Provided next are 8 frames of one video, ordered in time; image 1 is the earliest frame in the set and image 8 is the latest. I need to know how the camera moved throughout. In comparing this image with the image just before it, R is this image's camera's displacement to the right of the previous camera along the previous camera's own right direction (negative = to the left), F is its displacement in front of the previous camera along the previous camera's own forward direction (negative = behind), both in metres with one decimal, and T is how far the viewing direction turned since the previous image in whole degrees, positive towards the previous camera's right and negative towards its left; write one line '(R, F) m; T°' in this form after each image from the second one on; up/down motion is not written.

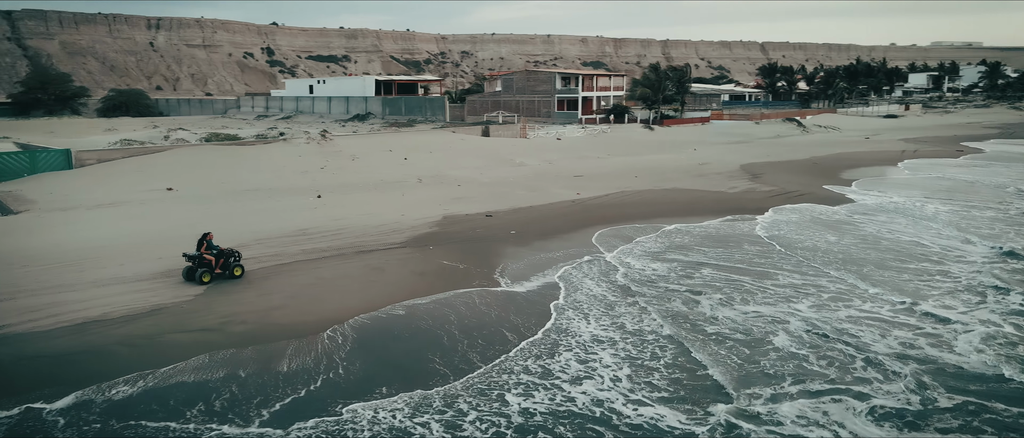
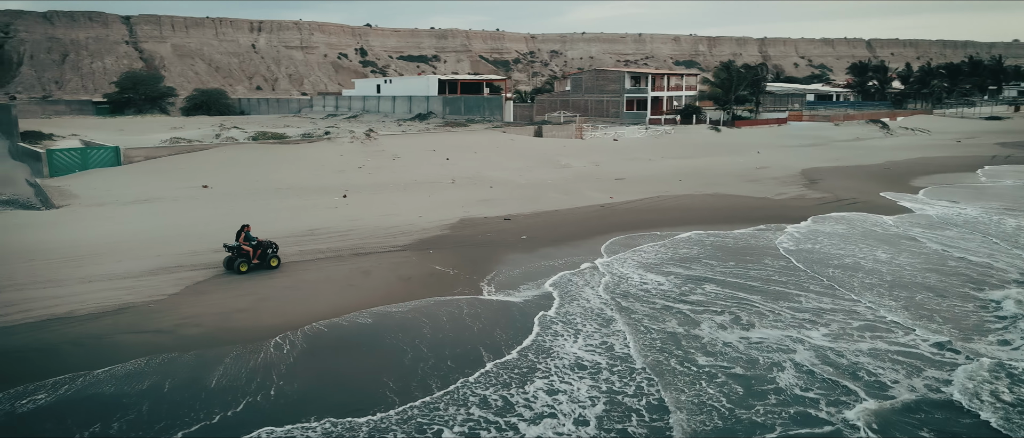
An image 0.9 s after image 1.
(+1.5, +0.6) m; -7°
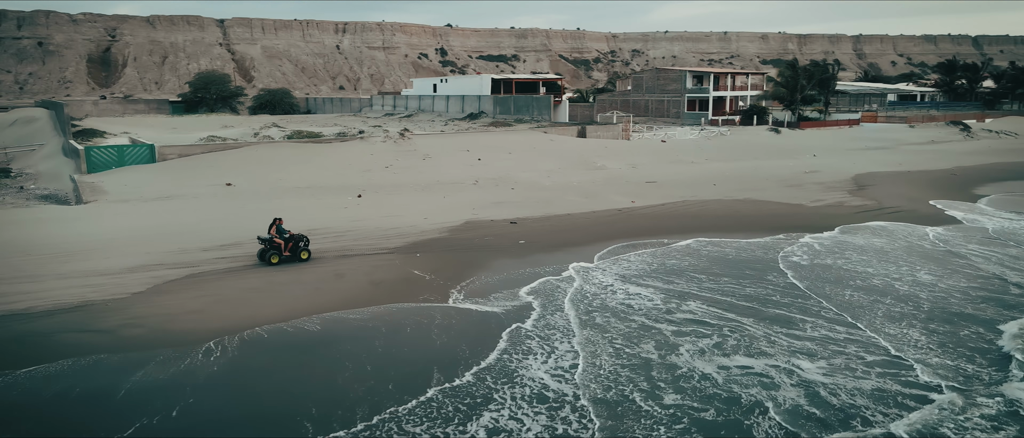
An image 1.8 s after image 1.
(+1.6, +0.6) m; -6°
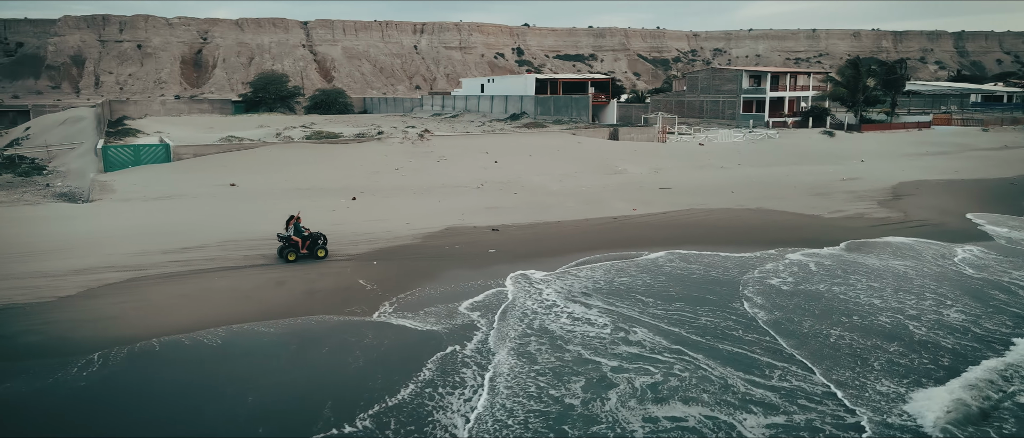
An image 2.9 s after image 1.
(+2.0, +0.8) m; -6°
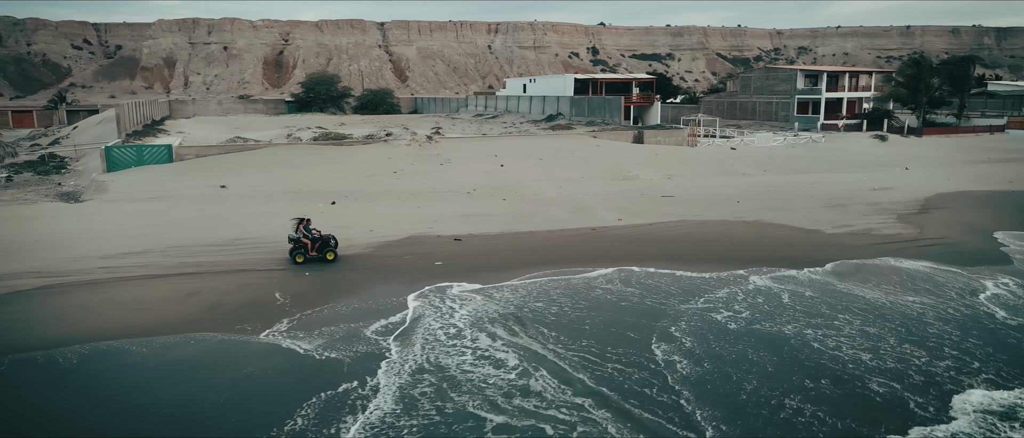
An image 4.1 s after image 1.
(+2.2, +1.0) m; -6°
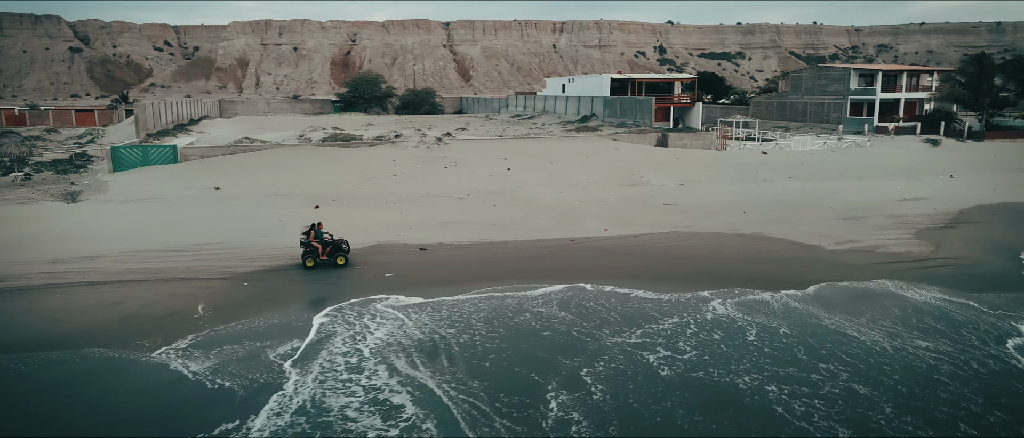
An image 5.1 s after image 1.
(+1.8, +0.9) m; -5°
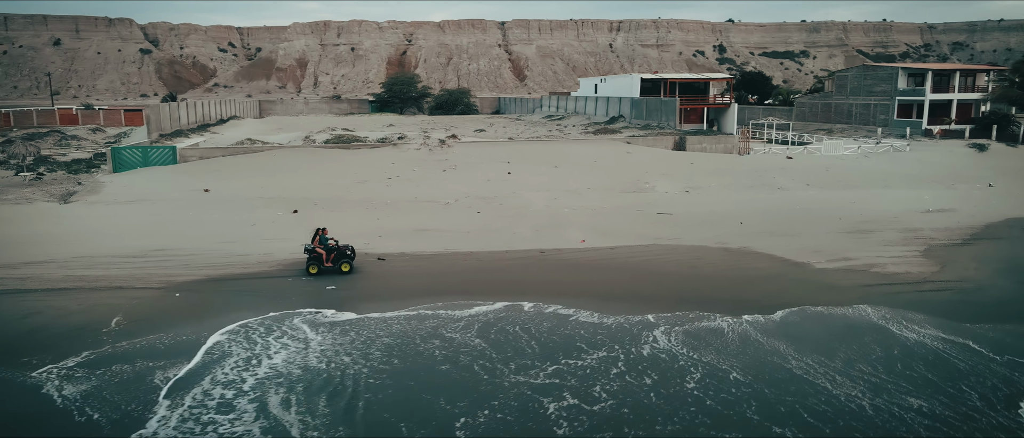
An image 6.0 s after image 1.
(+1.7, +0.9) m; -4°
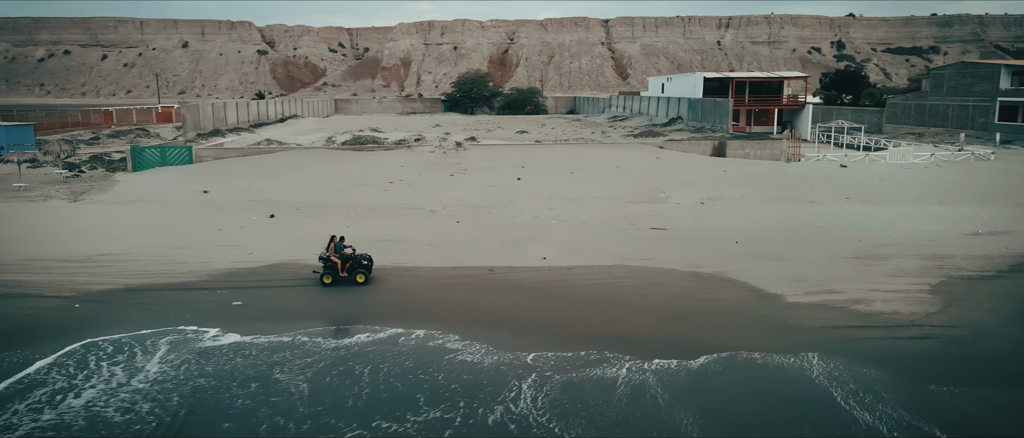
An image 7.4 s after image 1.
(+2.7, +1.4) m; -8°
